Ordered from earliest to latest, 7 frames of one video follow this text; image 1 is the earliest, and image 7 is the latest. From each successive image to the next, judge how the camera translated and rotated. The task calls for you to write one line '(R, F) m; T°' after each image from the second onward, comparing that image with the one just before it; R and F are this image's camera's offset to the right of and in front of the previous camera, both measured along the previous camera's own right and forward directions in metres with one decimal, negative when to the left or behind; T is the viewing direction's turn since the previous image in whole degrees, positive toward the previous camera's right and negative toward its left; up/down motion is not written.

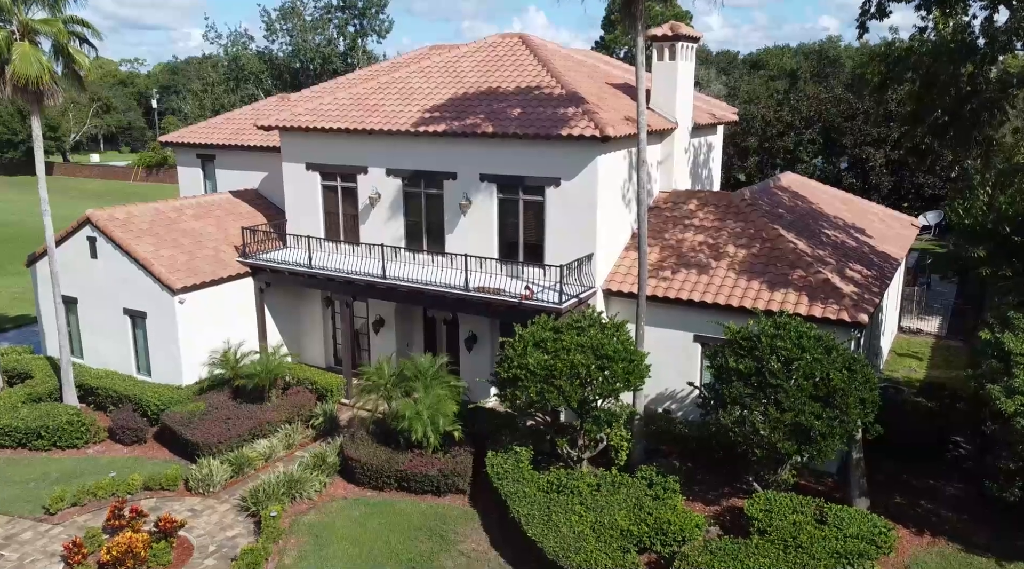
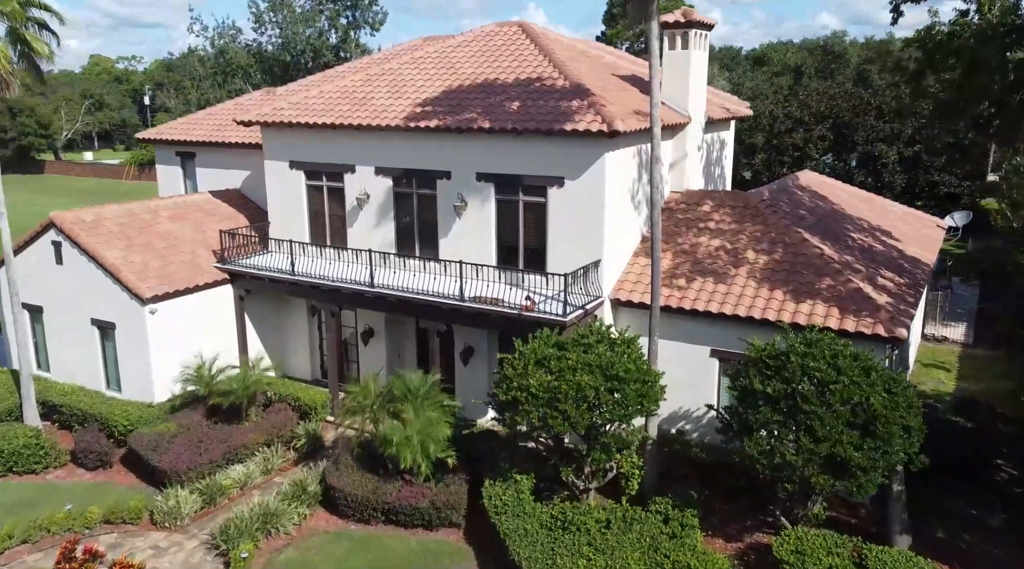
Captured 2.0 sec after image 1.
(0.0, +1.5) m; 0°
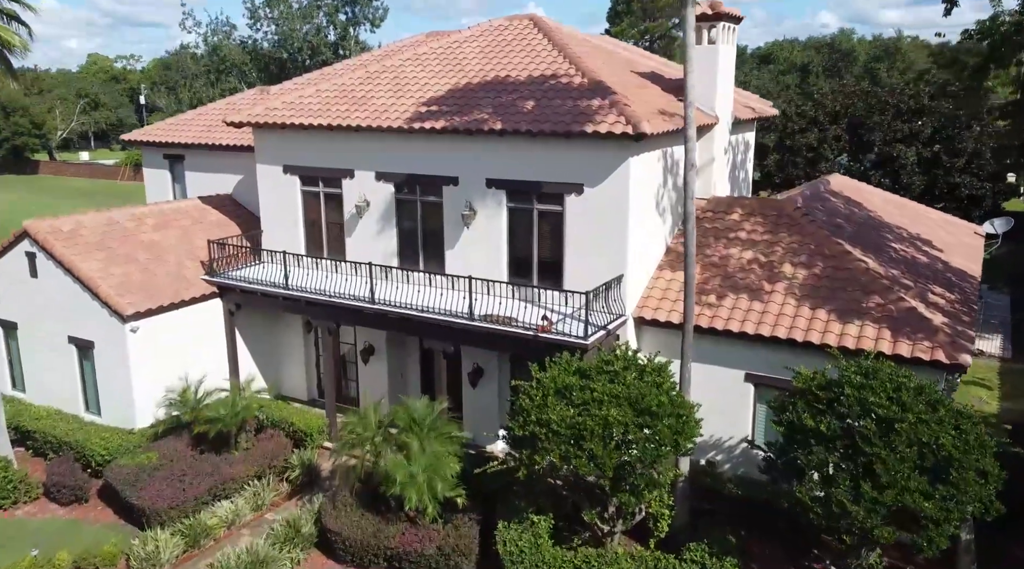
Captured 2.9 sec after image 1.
(-0.3, +1.5) m; 0°
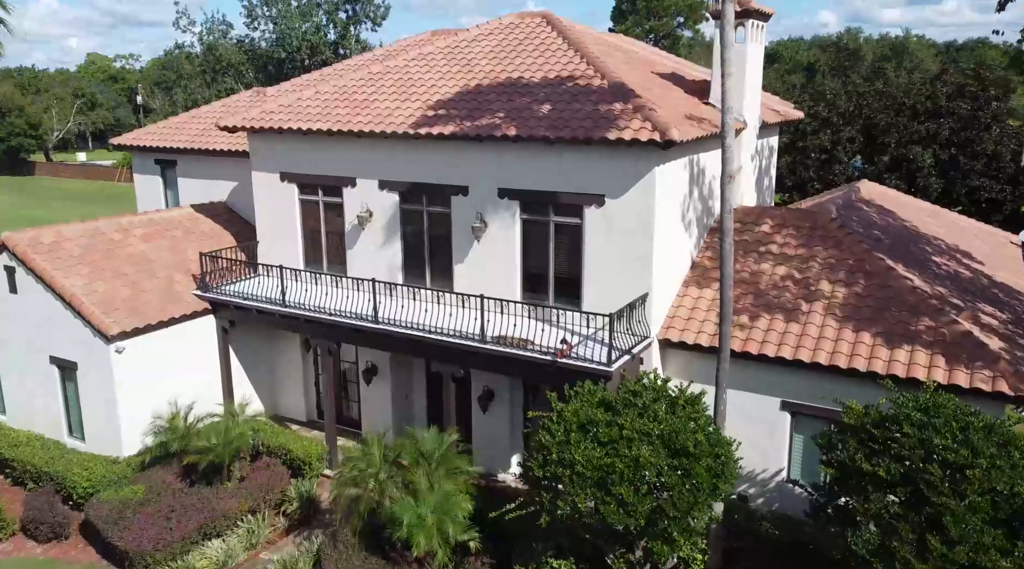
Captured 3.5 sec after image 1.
(-0.3, +1.2) m; 0°
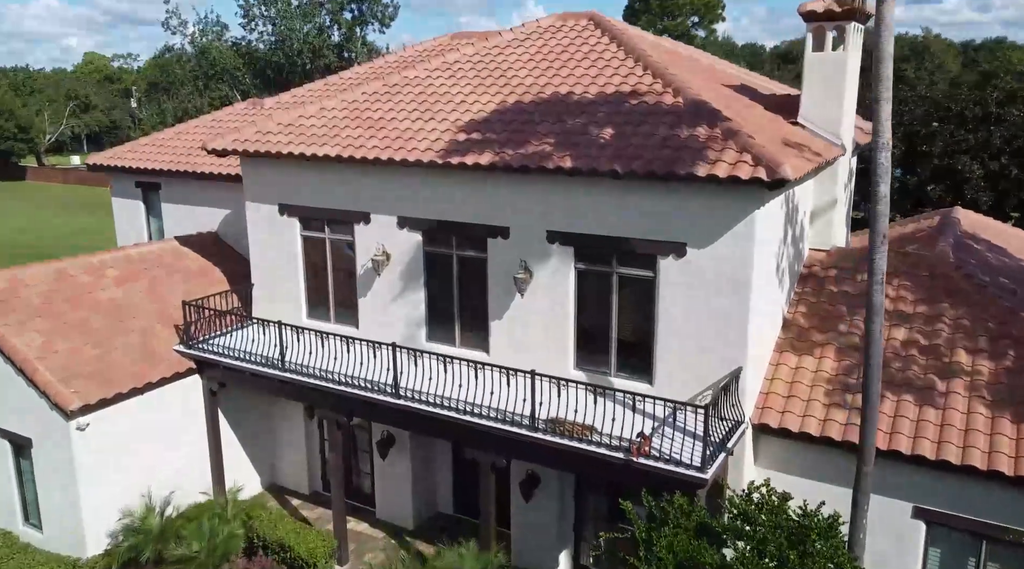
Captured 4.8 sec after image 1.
(-0.8, +2.8) m; 0°
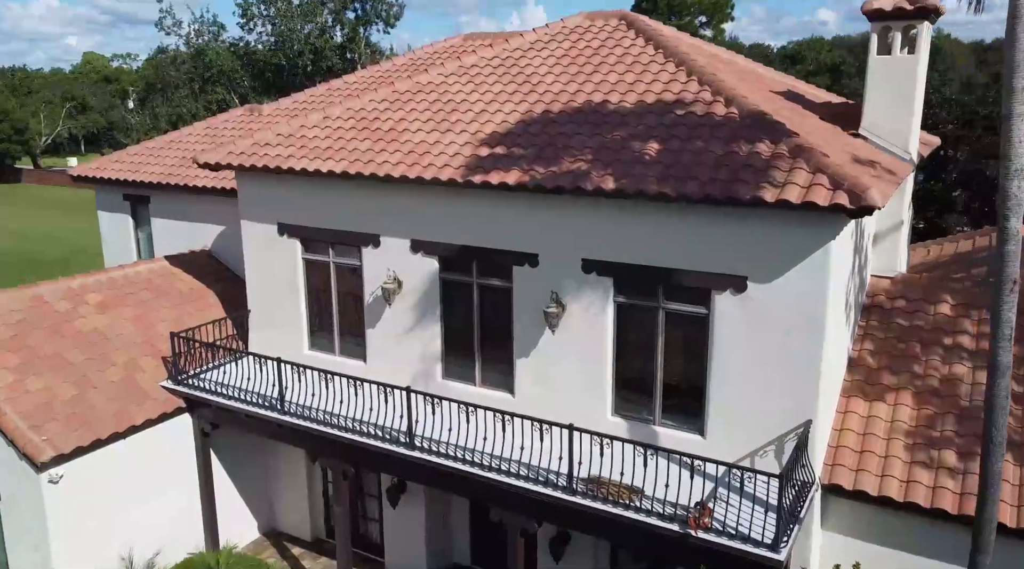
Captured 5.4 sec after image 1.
(-0.4, +1.5) m; 0°
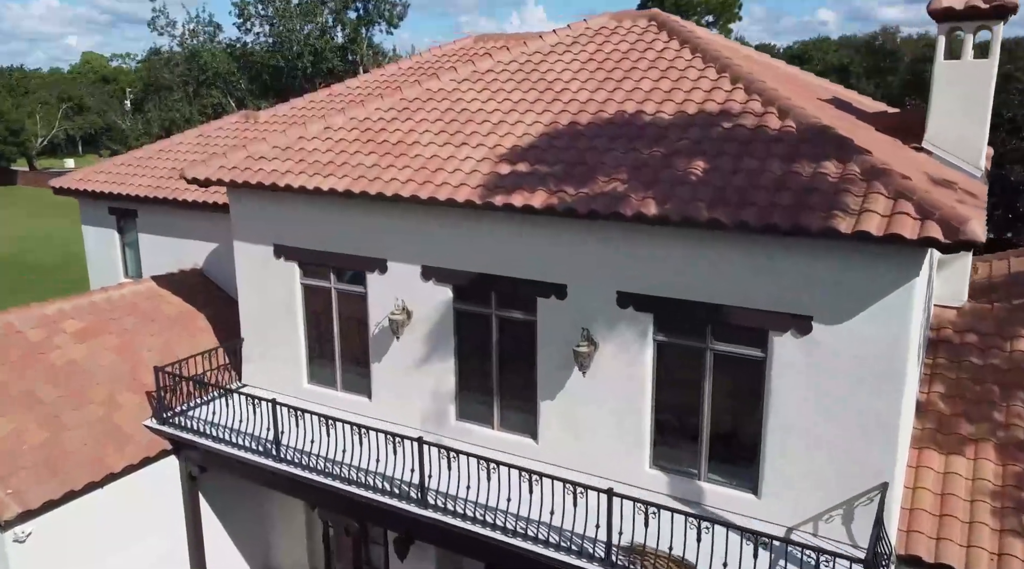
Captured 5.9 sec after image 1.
(-0.3, +1.3) m; 0°
